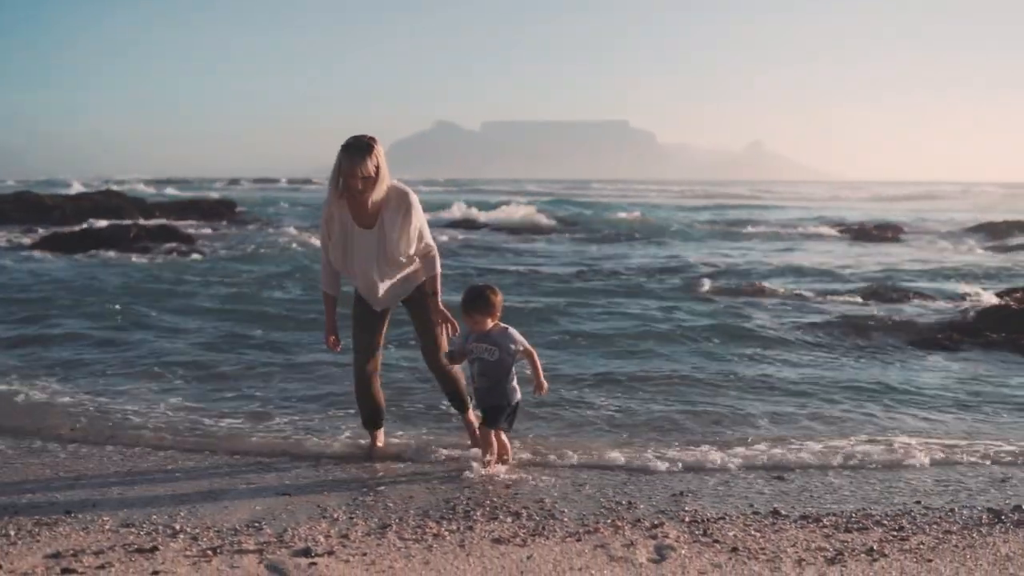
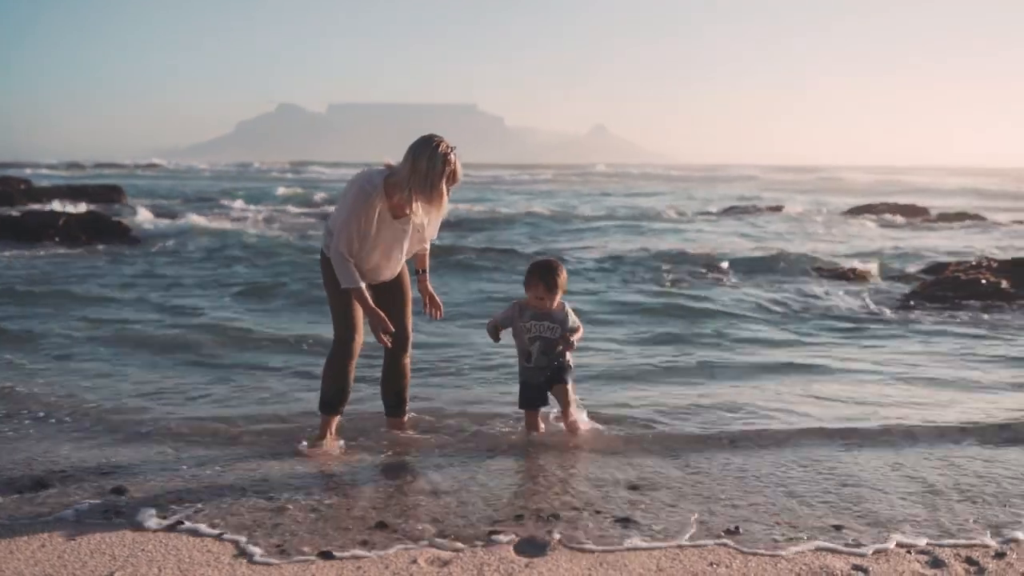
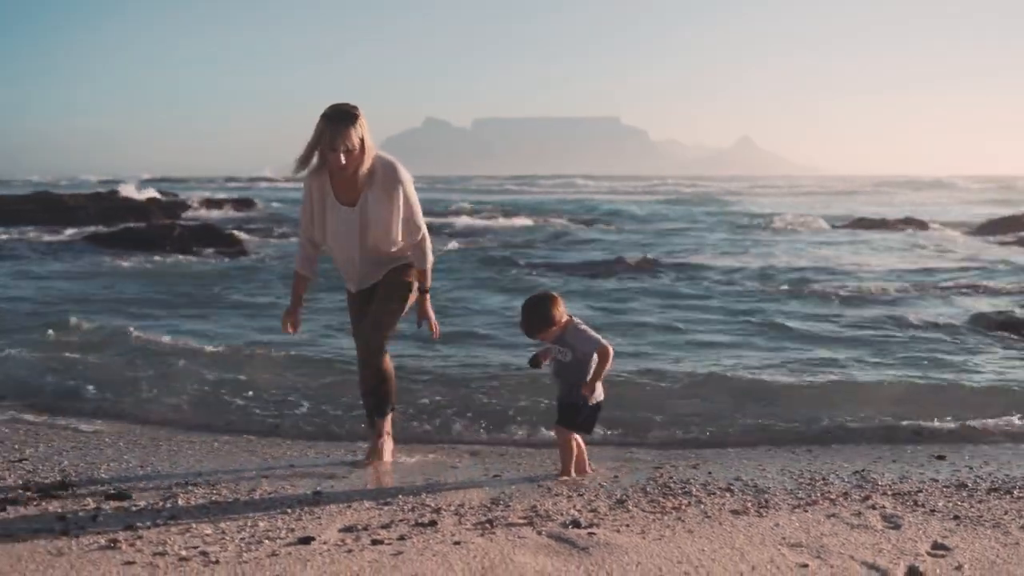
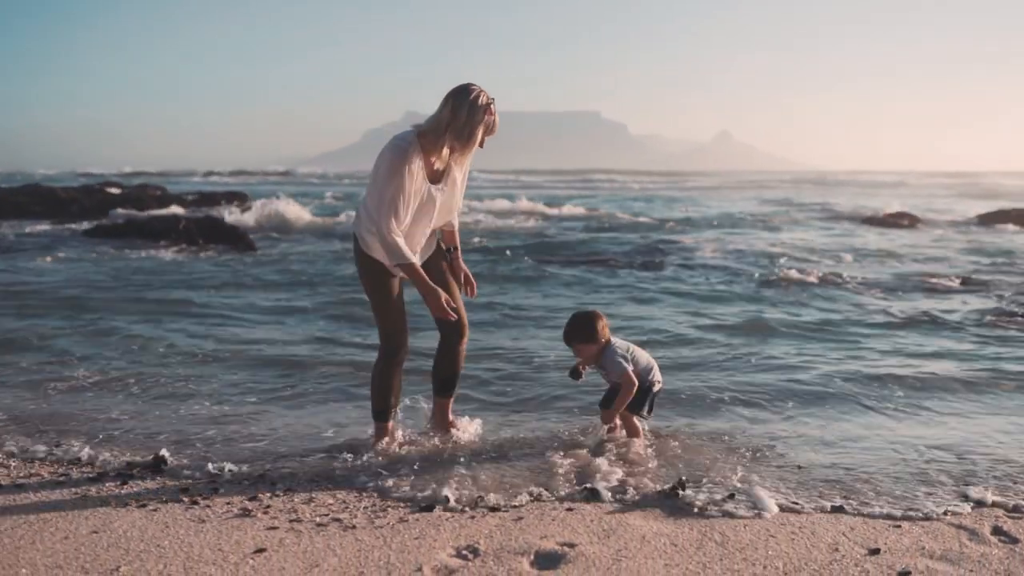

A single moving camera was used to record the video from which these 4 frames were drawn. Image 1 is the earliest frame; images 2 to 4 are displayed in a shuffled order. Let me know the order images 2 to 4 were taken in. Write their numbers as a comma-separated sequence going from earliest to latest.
3, 4, 2
